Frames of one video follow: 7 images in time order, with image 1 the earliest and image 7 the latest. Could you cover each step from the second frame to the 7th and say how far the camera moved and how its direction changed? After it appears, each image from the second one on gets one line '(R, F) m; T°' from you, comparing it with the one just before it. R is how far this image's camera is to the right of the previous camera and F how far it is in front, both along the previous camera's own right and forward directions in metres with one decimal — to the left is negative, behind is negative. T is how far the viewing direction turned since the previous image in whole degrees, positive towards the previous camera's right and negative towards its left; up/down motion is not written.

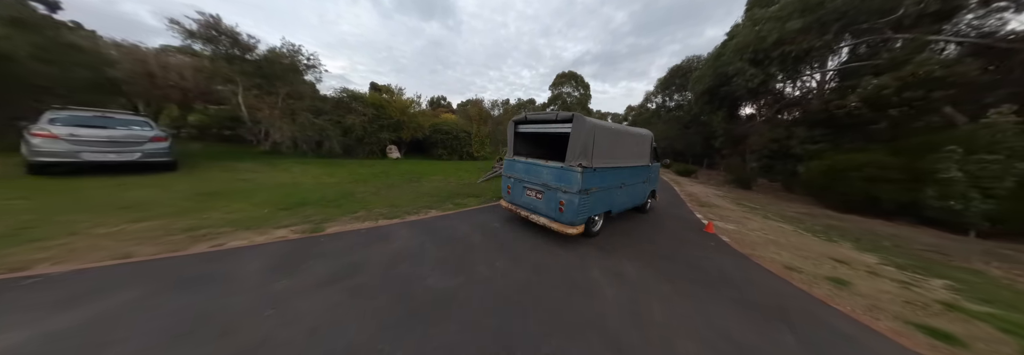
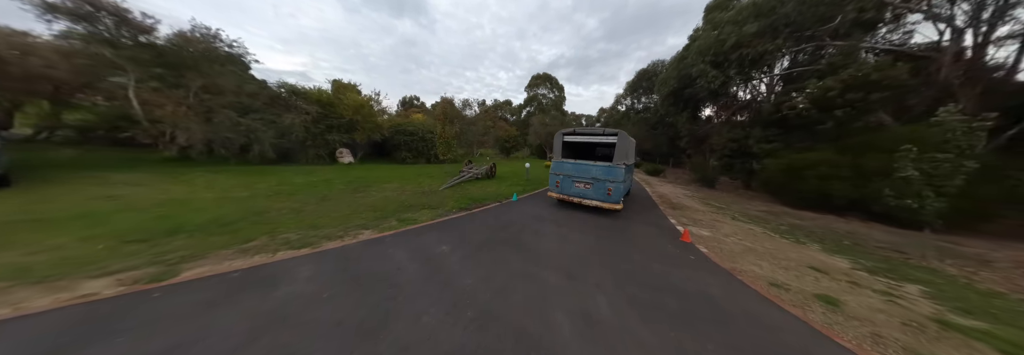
(+0.6, +1.0) m; +6°
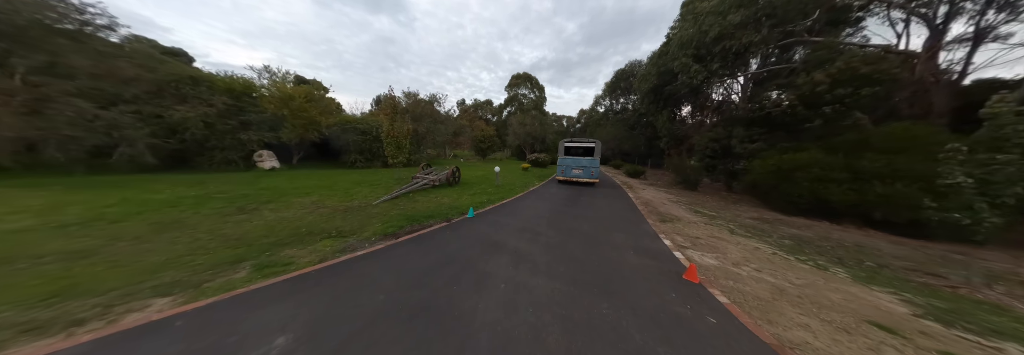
(+0.9, +1.8) m; +4°
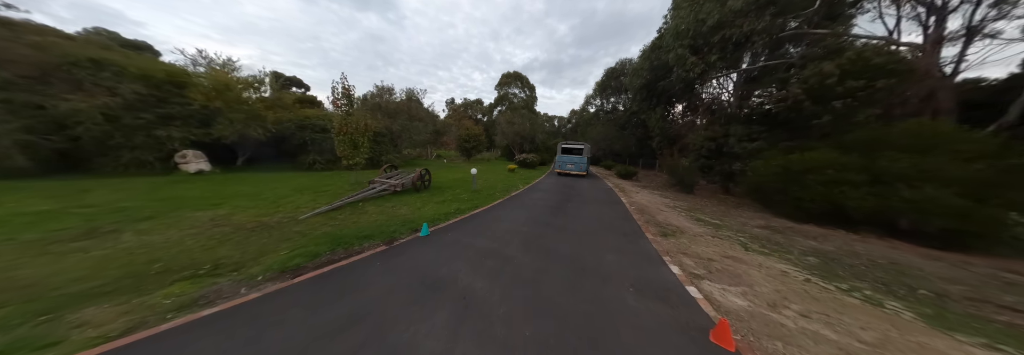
(+0.6, +1.3) m; +2°
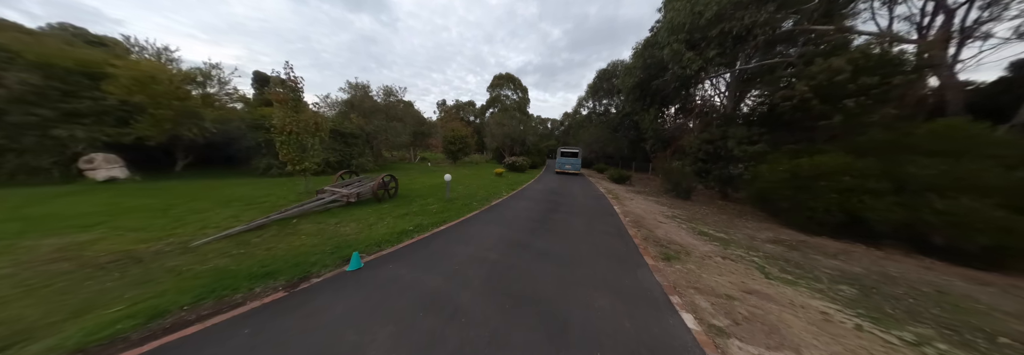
(+0.6, +1.1) m; +2°
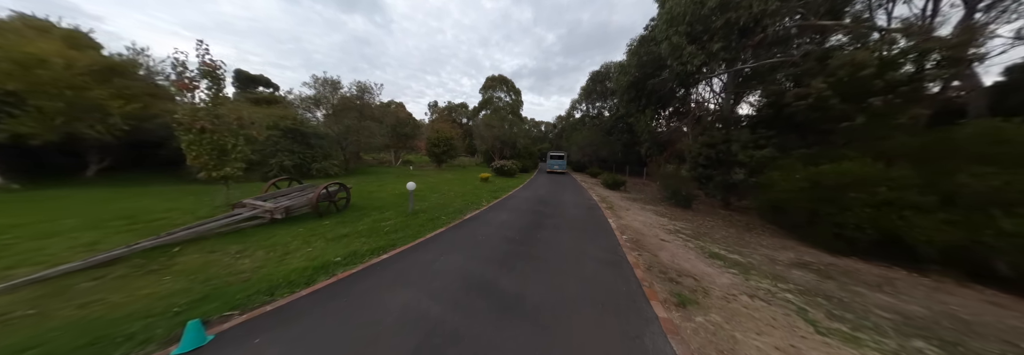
(+0.6, +1.3) m; +1°
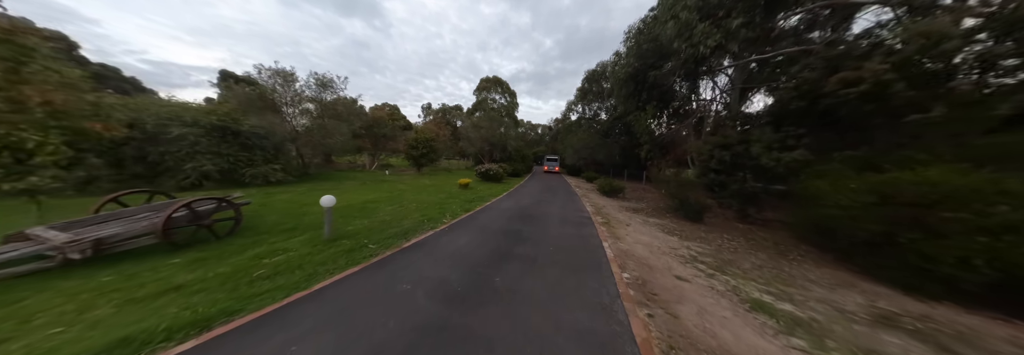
(+0.9, +1.8) m; +1°
